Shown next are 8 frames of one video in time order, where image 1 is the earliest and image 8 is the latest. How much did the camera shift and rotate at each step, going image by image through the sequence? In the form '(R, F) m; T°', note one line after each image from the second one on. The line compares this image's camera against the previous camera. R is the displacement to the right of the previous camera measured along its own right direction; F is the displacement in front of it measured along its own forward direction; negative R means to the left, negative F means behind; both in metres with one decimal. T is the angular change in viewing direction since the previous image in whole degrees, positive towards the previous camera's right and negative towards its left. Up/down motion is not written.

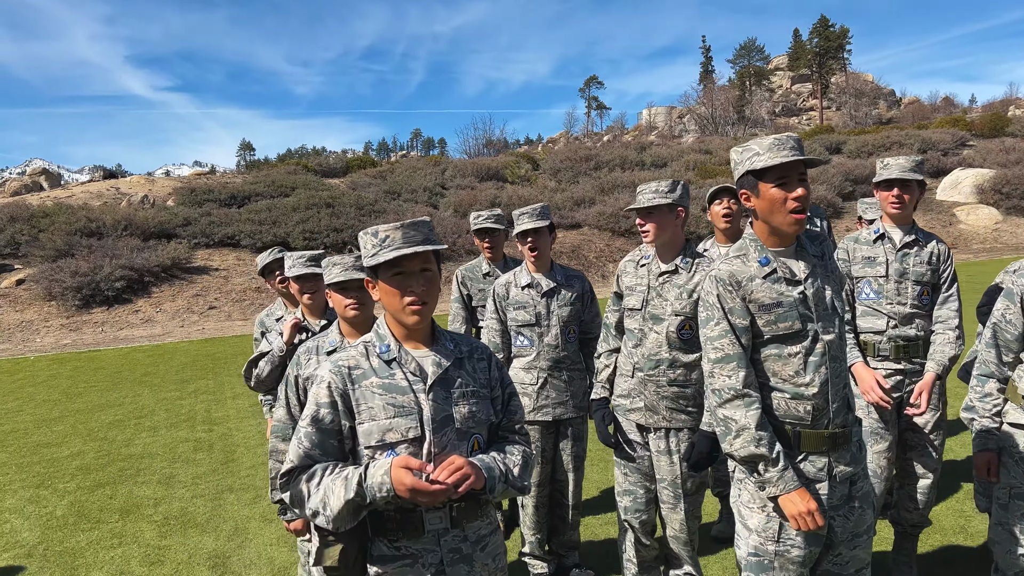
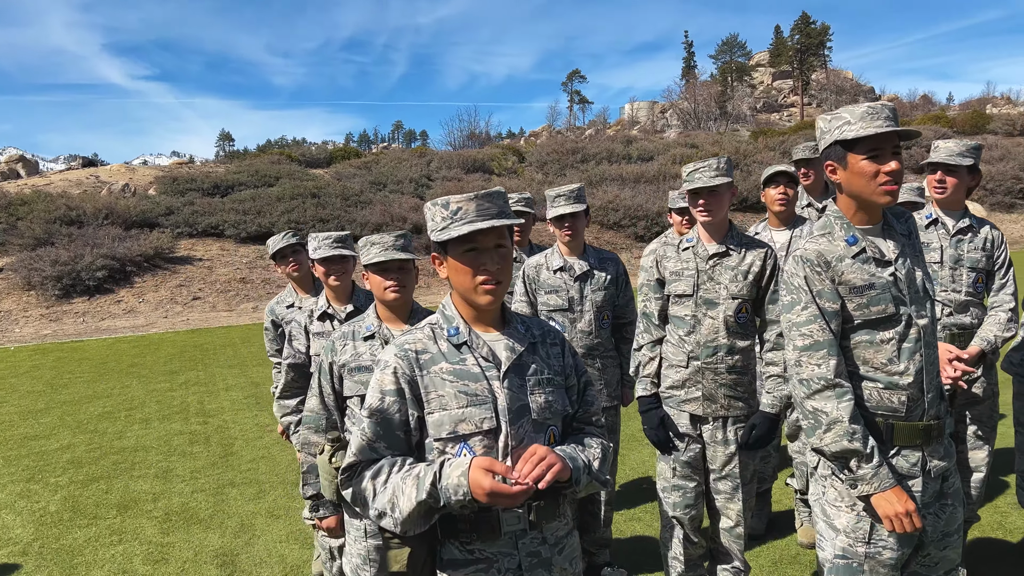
(-0.3, +0.2) m; +1°
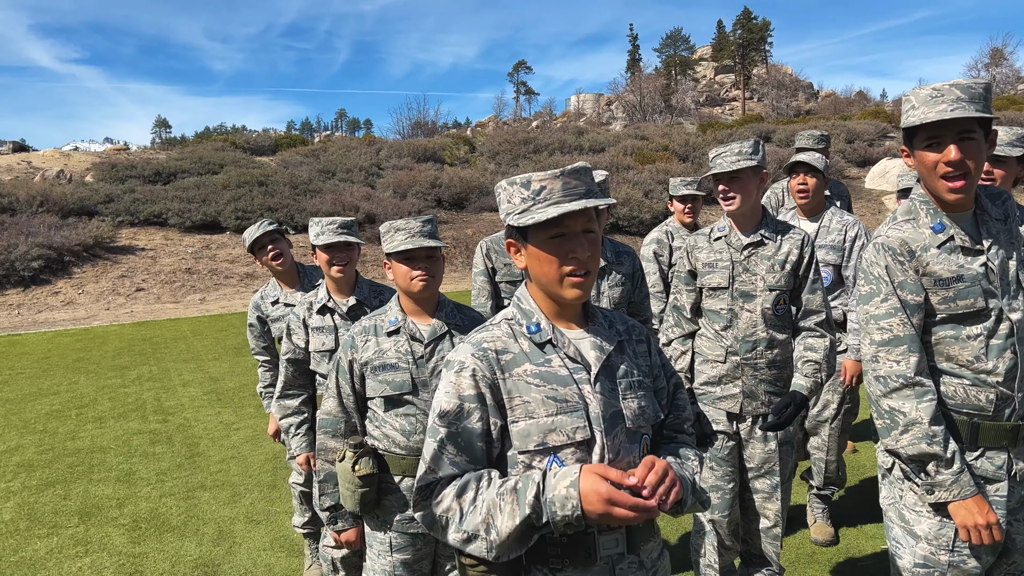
(-0.4, +0.3) m; +4°
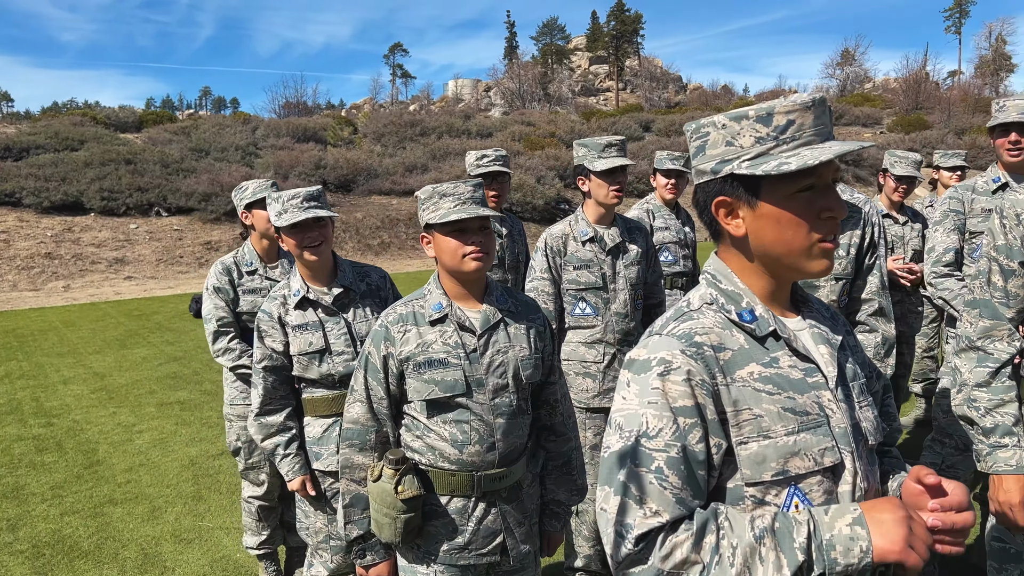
(-0.6, +0.6) m; +9°
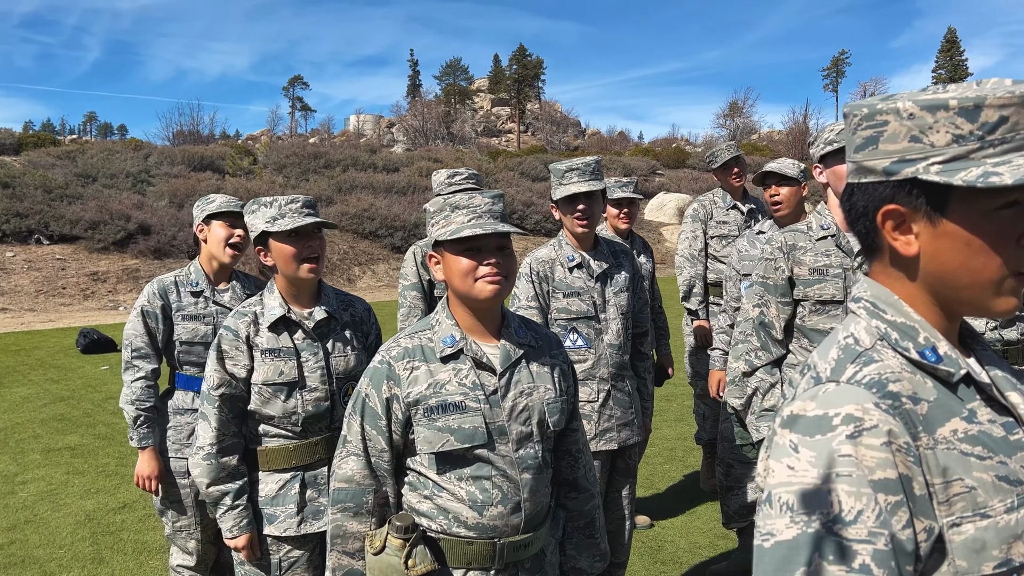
(-0.4, +0.4) m; +7°
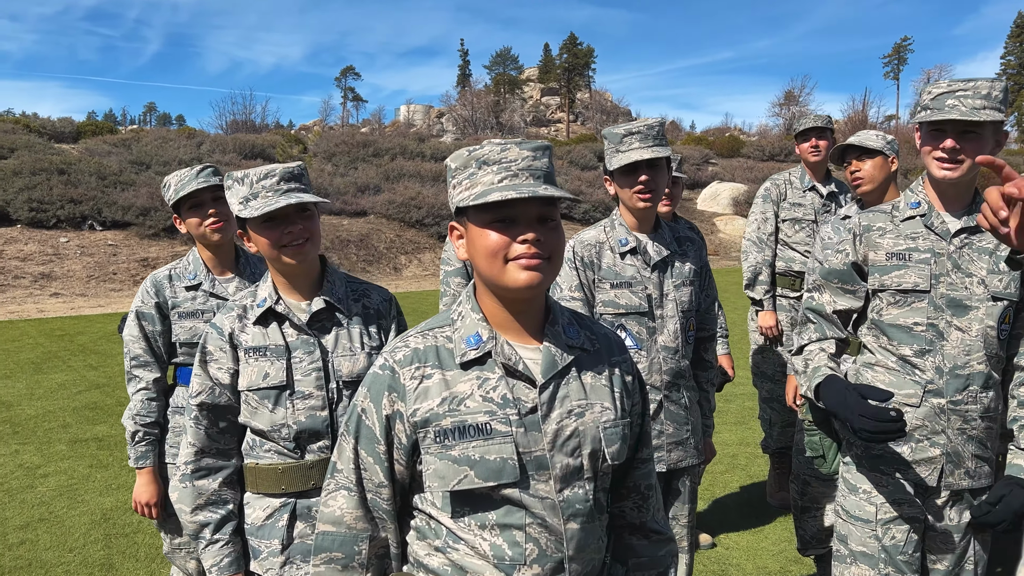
(0.0, +0.6) m; -3°
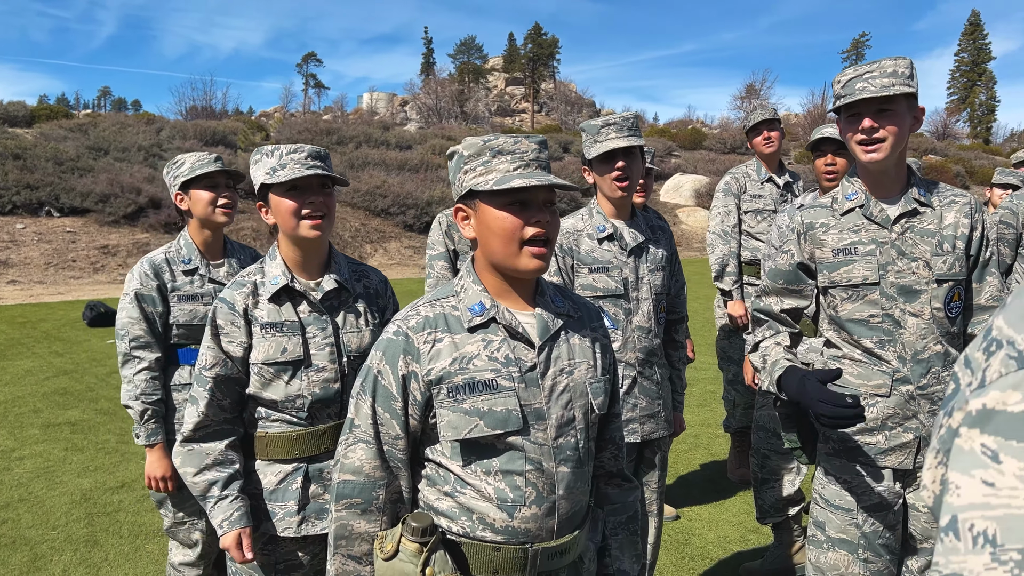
(-0.1, -0.2) m; +3°
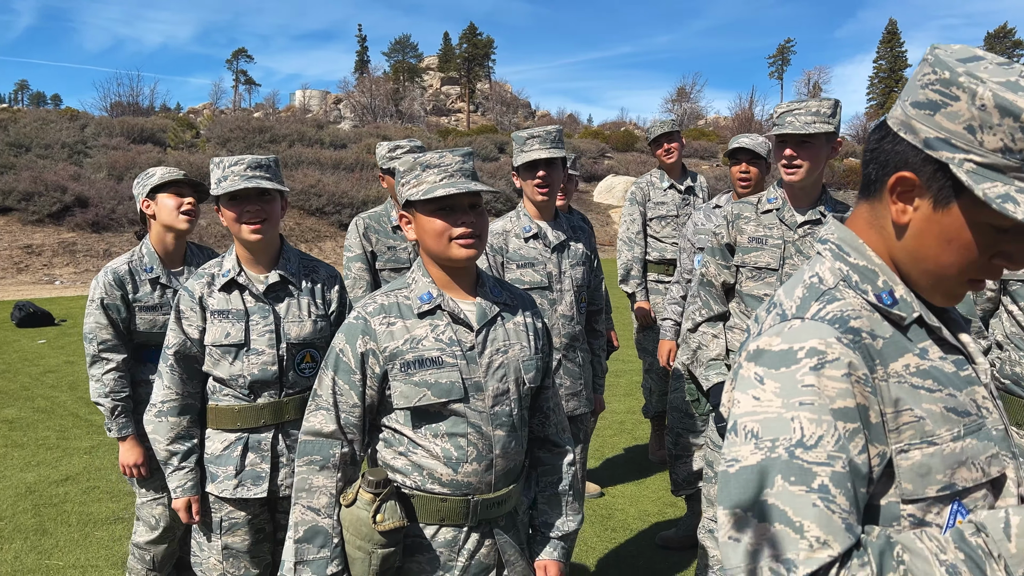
(0.0, -0.4) m; +4°
